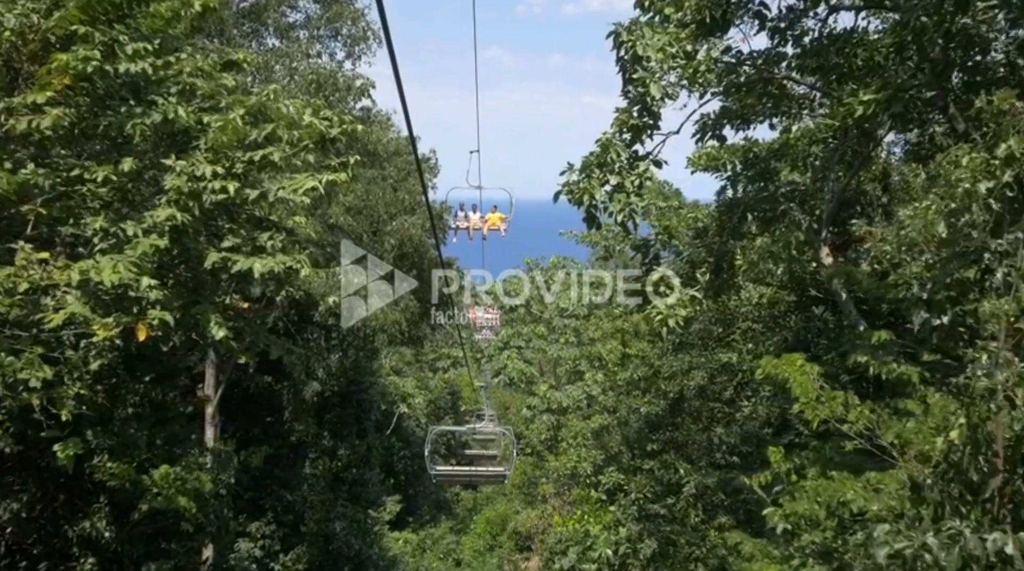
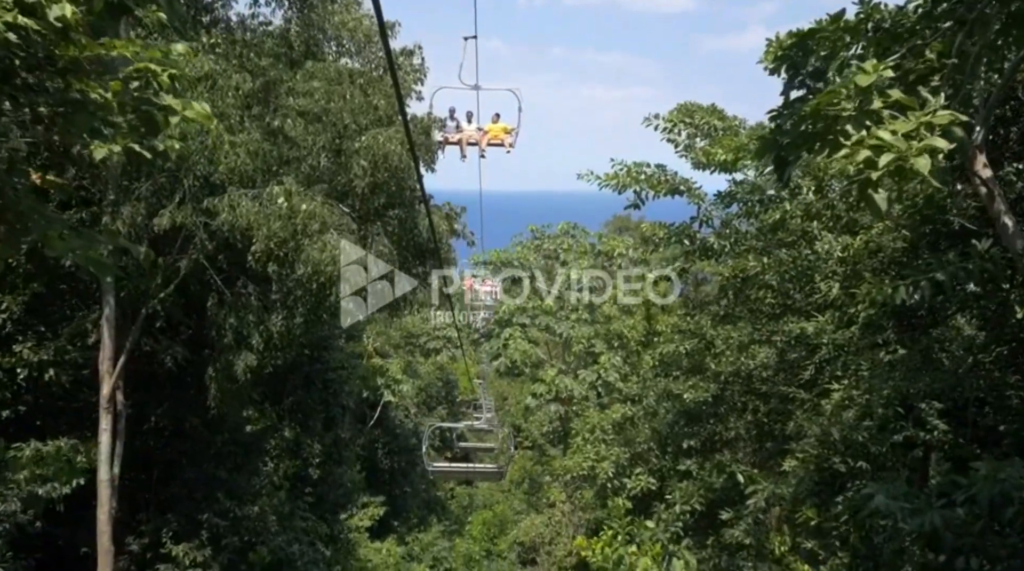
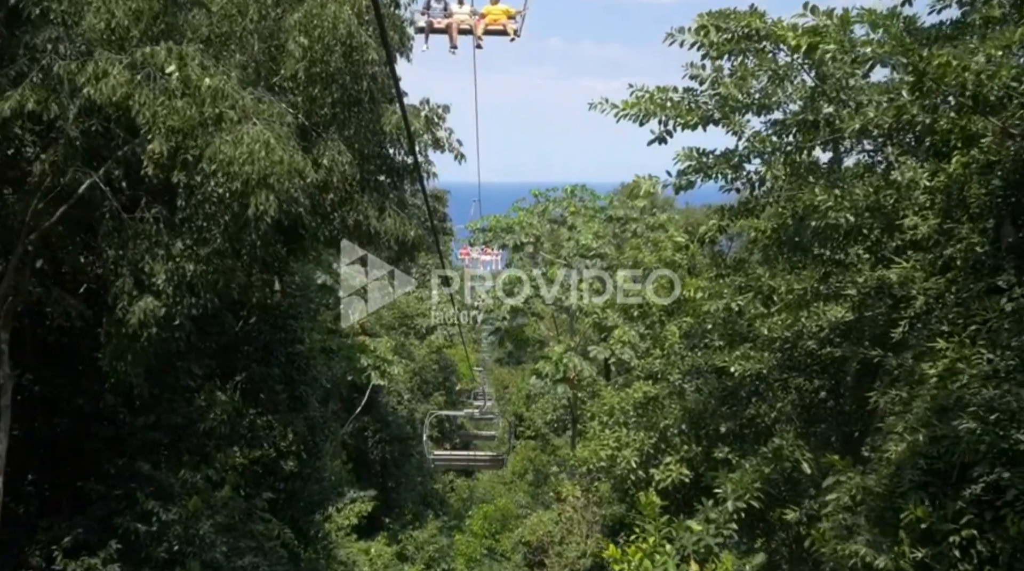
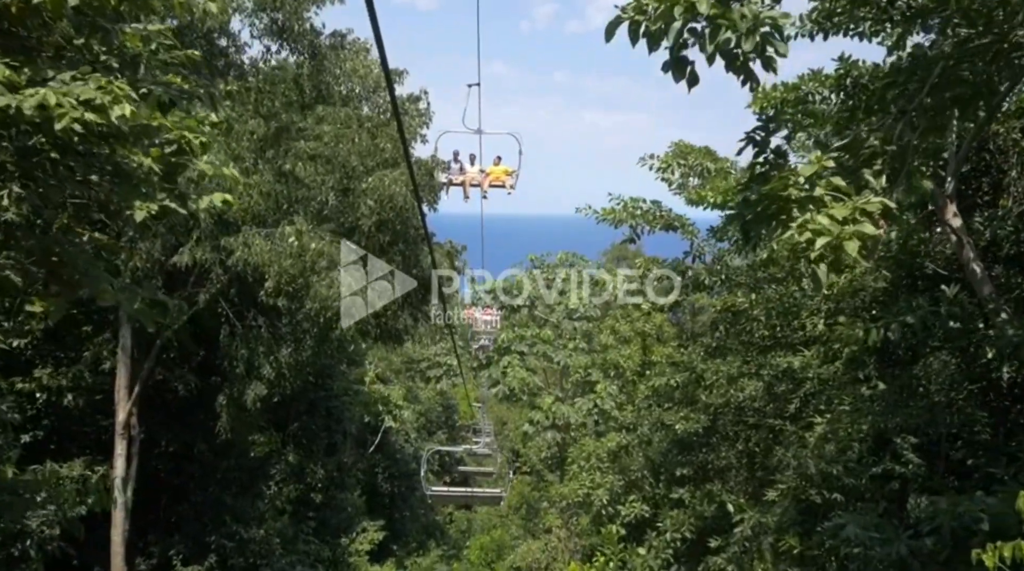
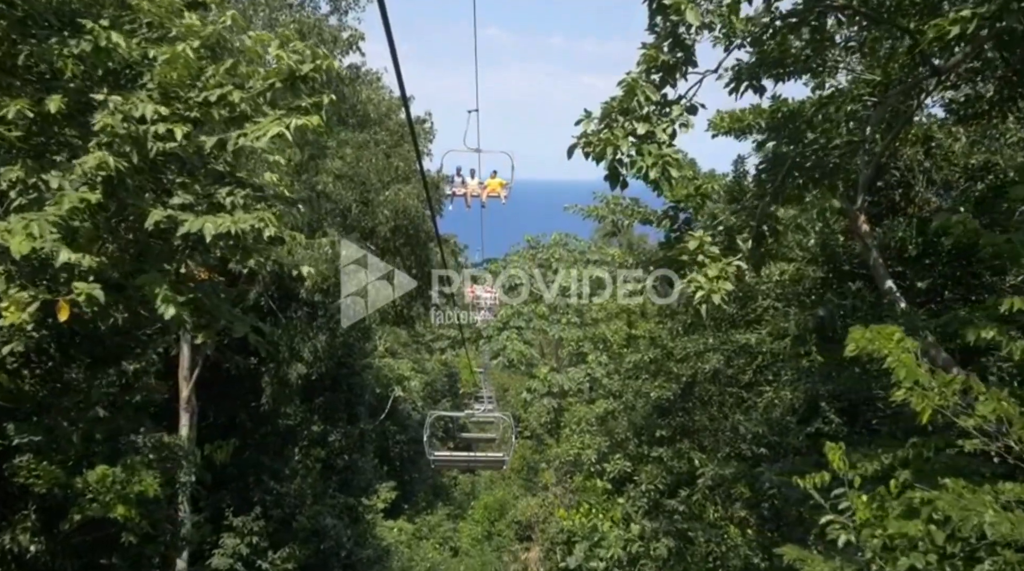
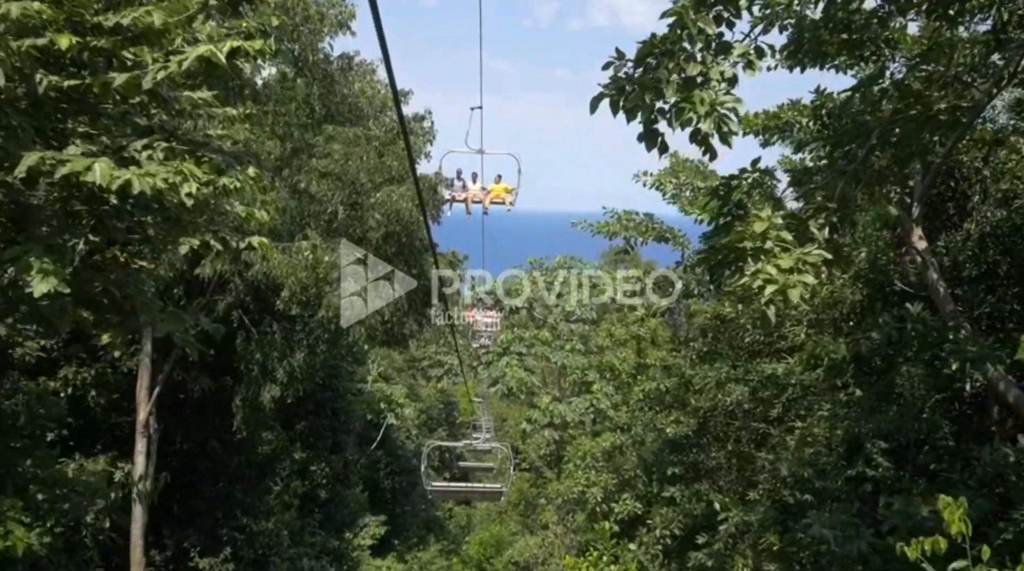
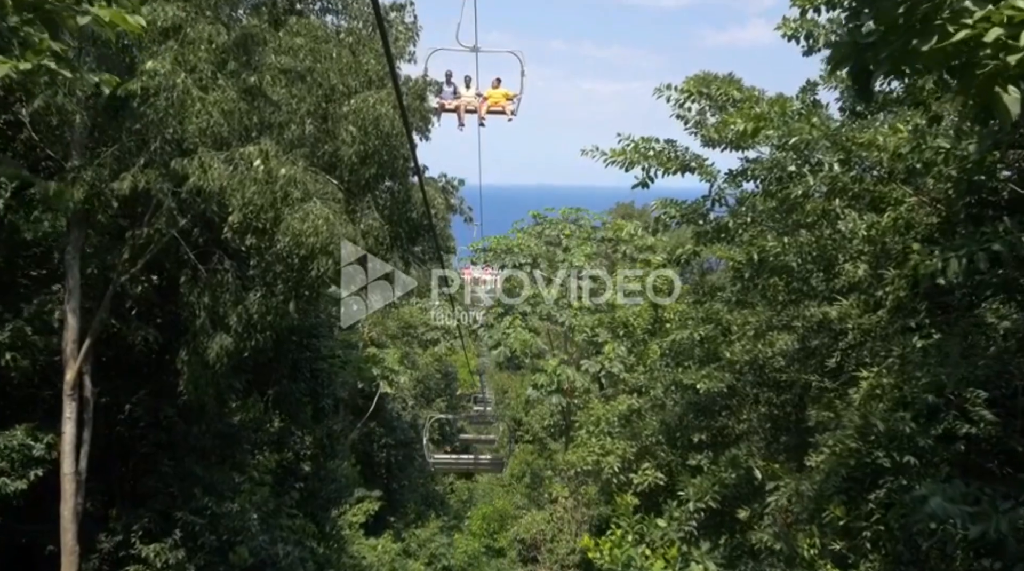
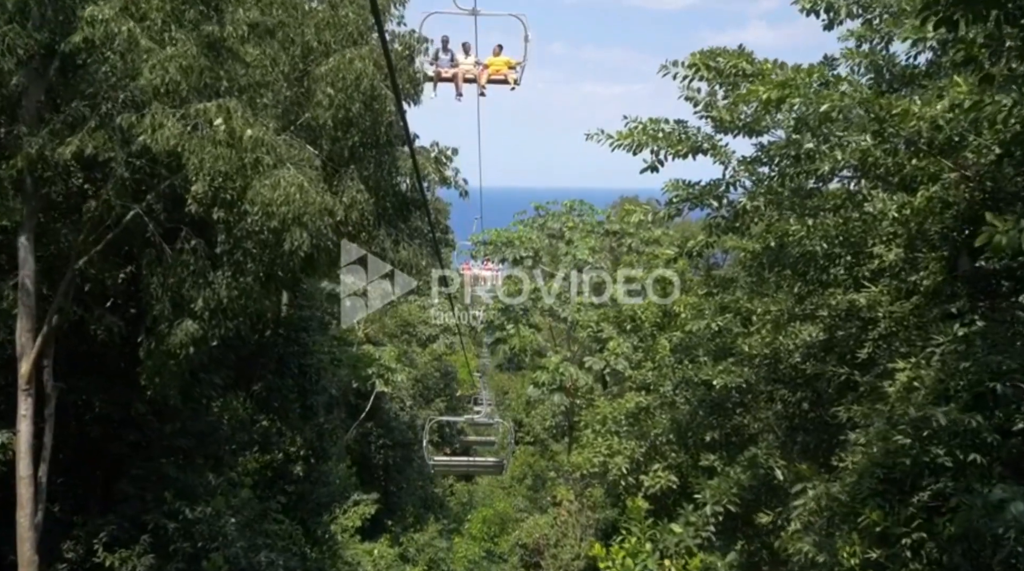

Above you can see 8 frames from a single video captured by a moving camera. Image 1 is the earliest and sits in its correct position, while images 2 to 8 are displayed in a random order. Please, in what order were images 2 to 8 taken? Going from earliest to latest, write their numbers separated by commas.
5, 6, 4, 2, 7, 8, 3
